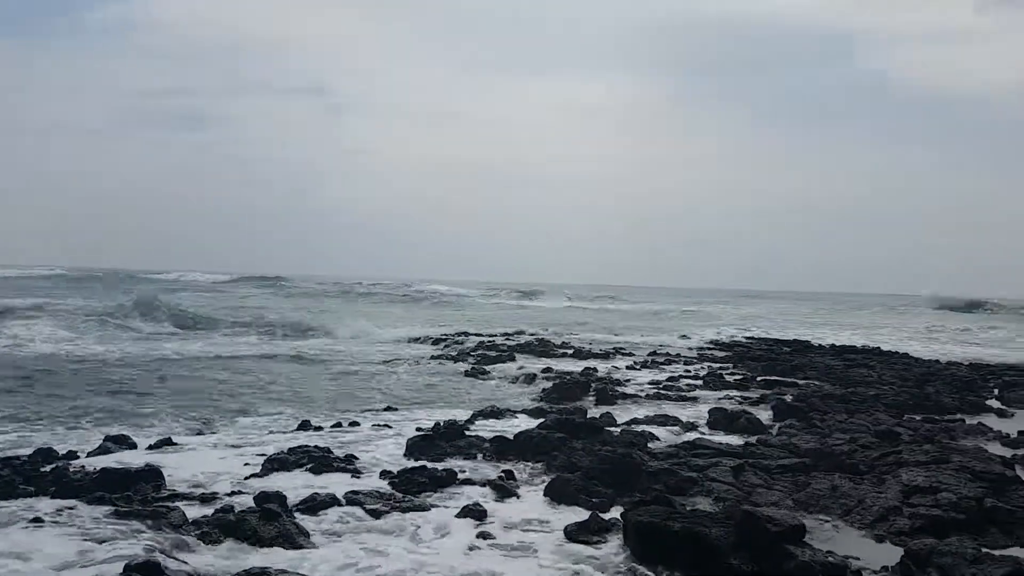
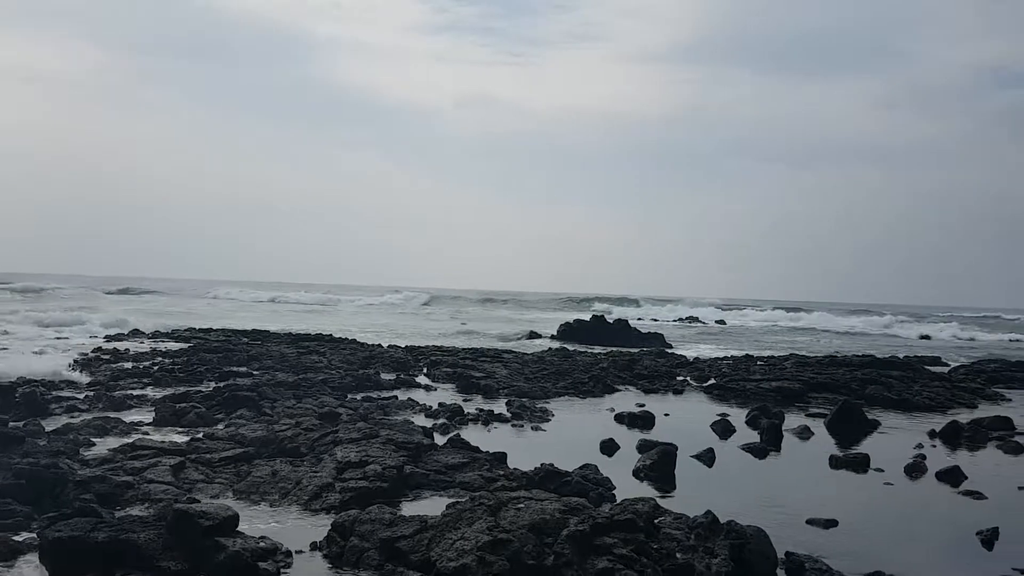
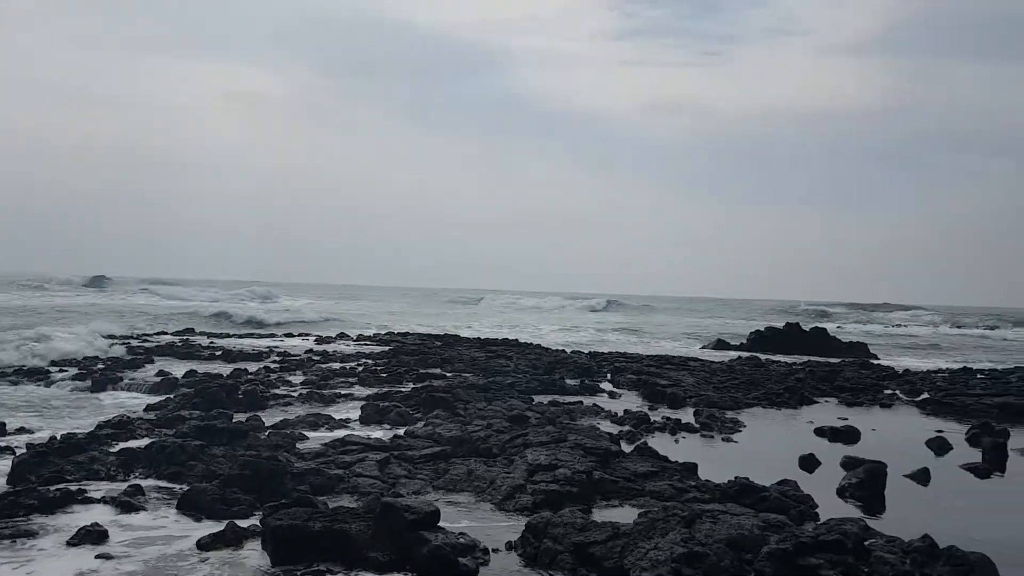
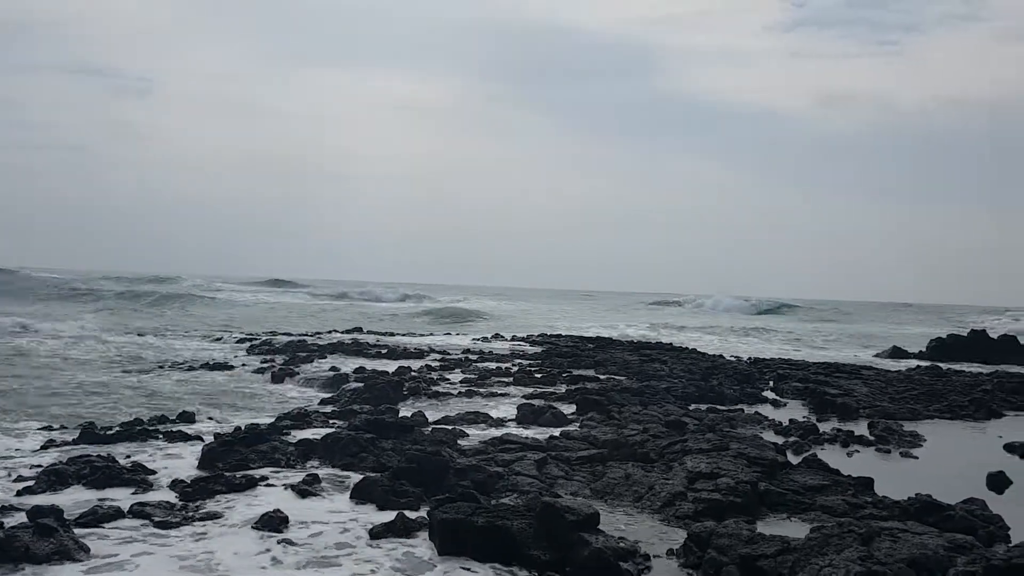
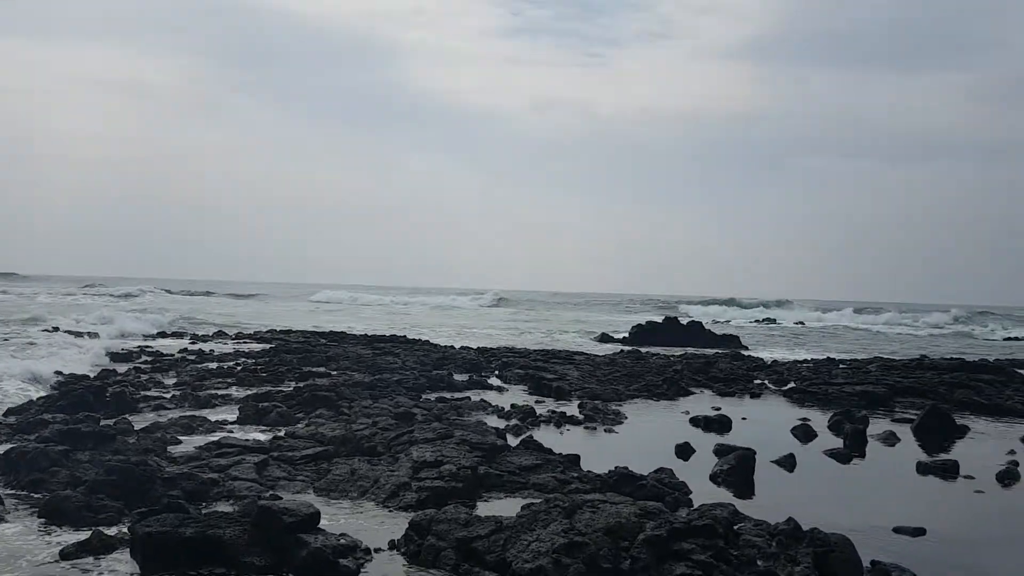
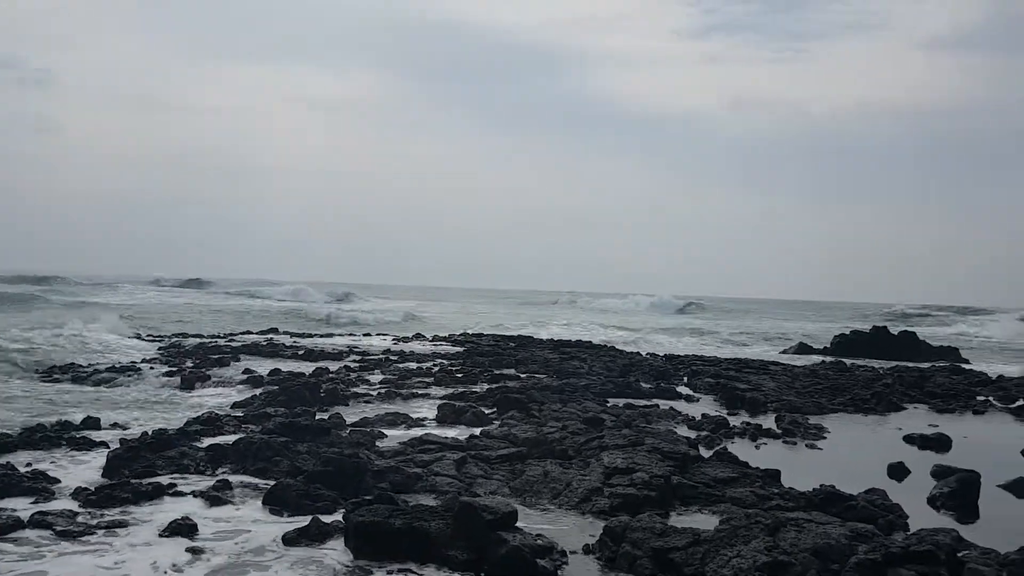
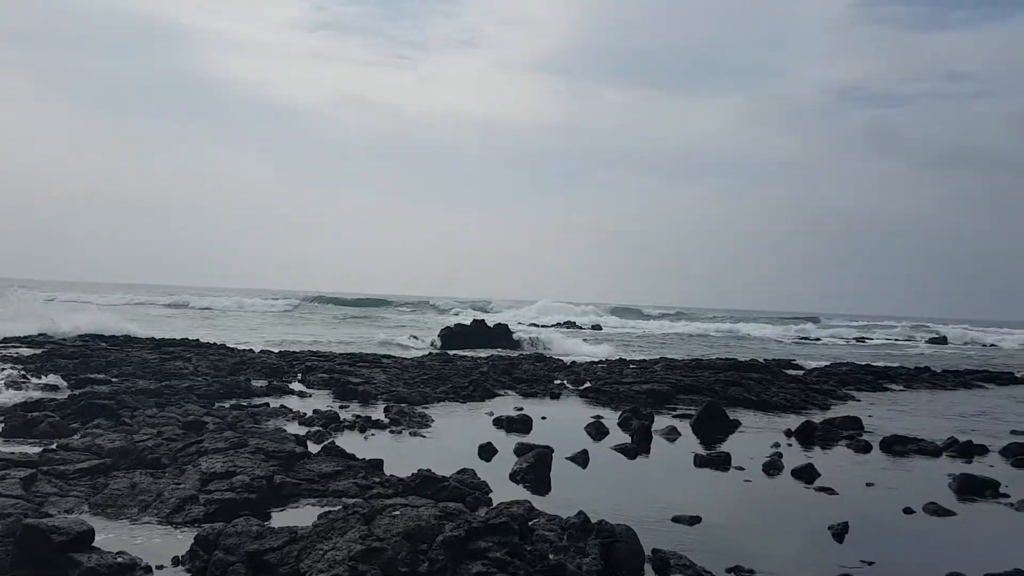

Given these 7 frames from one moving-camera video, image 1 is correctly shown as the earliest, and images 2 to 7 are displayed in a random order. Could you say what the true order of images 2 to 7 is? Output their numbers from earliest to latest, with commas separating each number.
4, 6, 3, 5, 2, 7
